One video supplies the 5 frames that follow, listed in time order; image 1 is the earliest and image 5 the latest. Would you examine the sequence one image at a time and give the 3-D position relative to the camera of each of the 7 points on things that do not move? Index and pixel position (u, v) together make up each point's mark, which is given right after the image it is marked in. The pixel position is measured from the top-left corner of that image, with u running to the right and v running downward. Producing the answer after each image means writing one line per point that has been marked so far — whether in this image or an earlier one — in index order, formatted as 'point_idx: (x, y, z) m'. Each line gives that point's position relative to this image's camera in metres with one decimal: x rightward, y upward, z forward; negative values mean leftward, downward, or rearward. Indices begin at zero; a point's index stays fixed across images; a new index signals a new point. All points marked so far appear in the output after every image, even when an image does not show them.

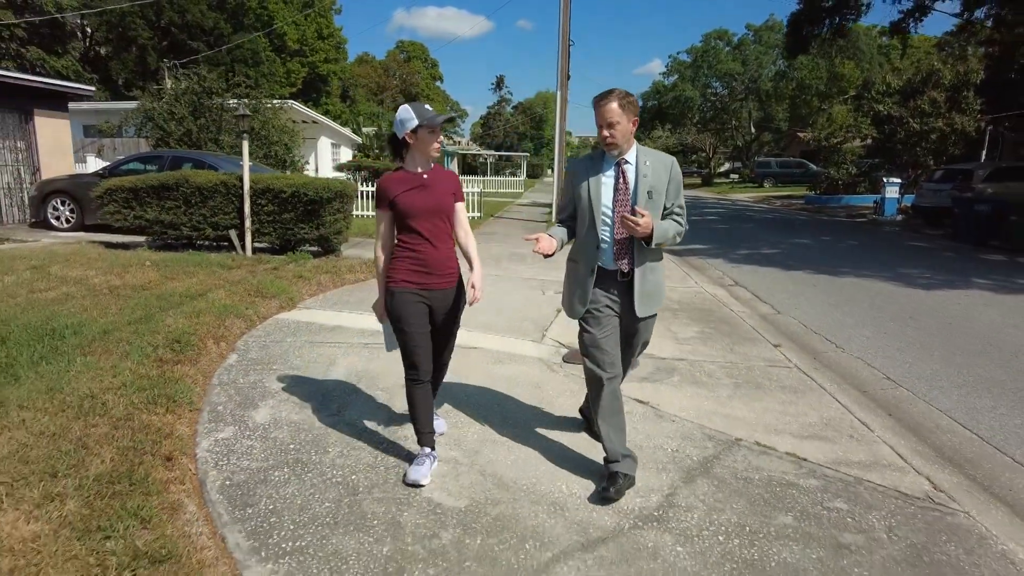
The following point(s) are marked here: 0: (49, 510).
0: (-1.7, -0.8, +2.5) m
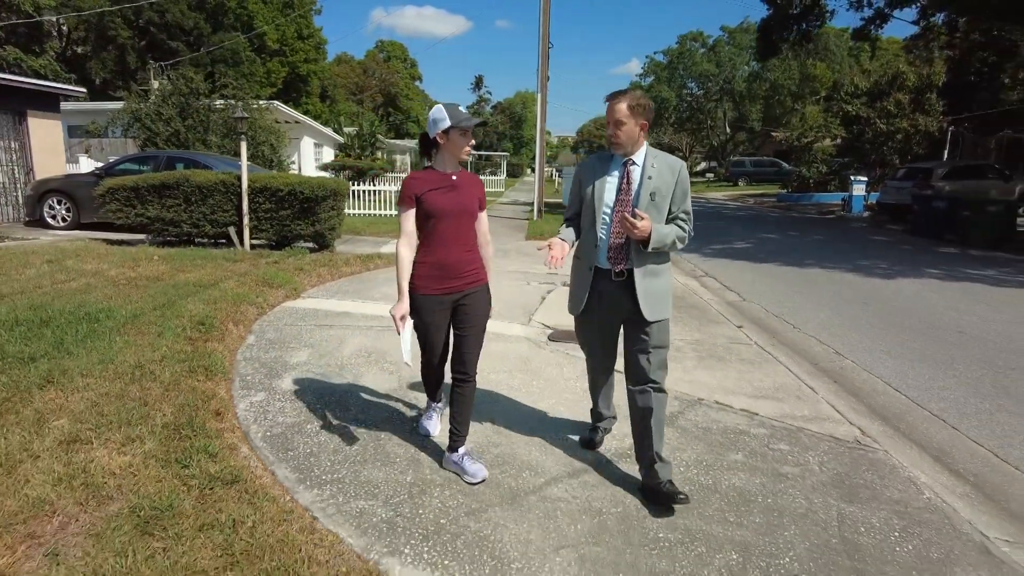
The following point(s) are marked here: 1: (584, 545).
0: (-1.7, -0.7, +3.0) m
1: (+0.3, -1.0, +2.7) m
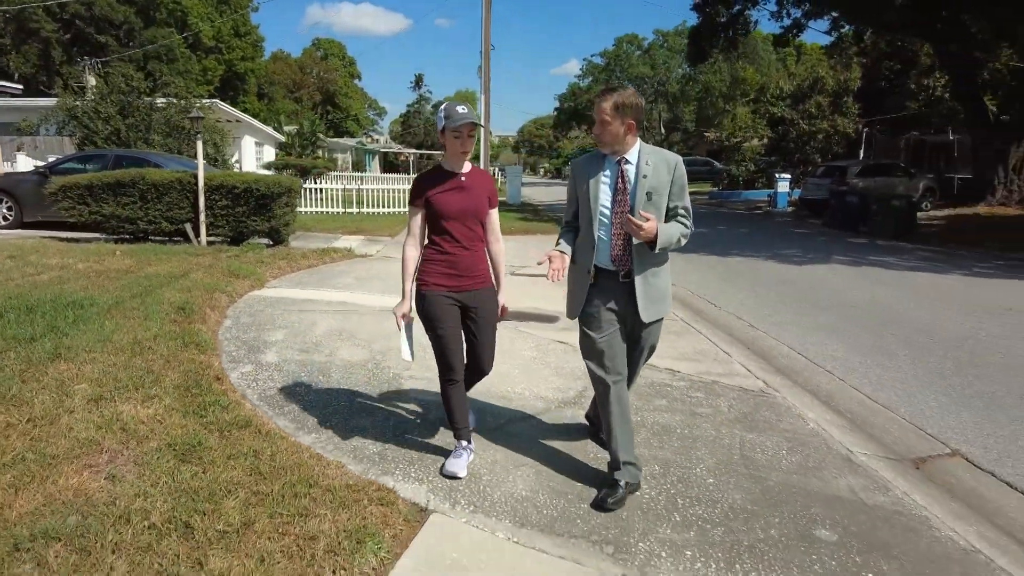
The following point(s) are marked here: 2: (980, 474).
0: (-1.9, -0.6, +3.5) m
1: (+0.1, -0.9, +3.4) m
2: (+2.6, -1.0, +3.6) m
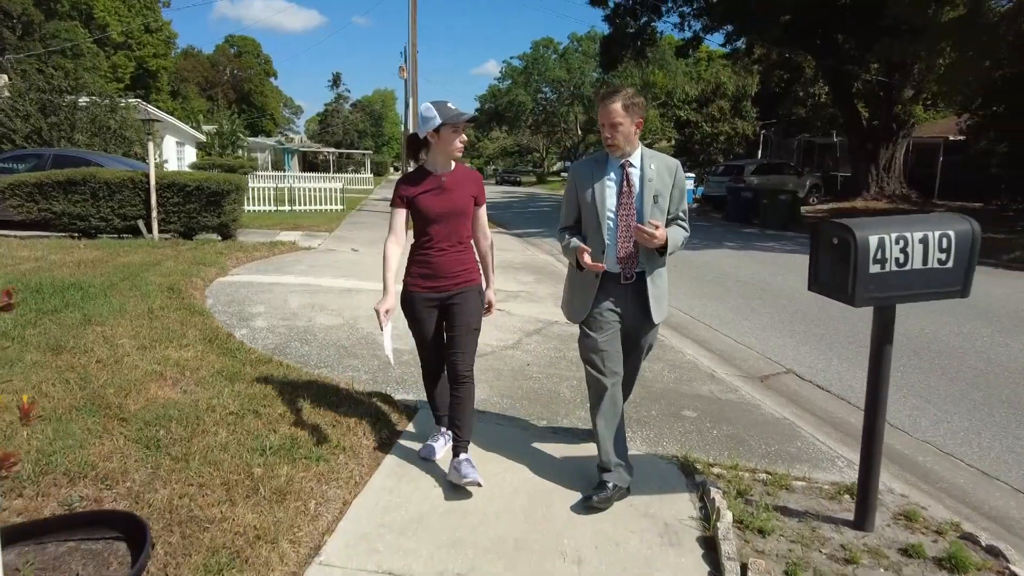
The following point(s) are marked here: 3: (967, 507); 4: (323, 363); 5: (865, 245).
0: (-2.2, -0.4, +4.5) m
1: (-0.1, -0.7, +4.6) m
2: (+2.2, -0.7, +5.1) m
3: (+2.2, -1.1, +3.2) m
4: (-1.4, -0.6, +4.8) m
5: (+1.3, +0.2, +2.4) m
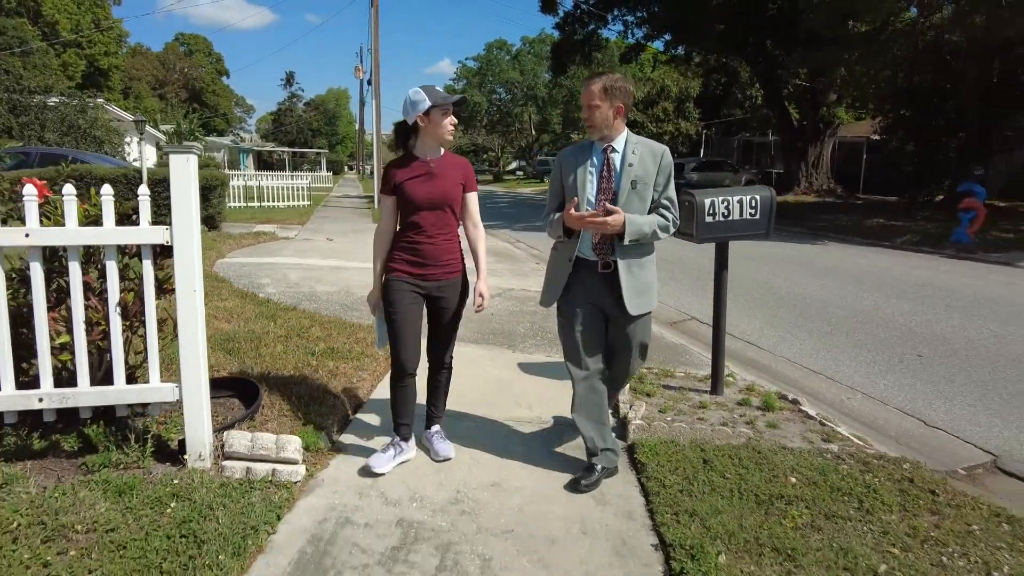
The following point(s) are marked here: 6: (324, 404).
0: (-2.5, -0.1, +5.8) m
1: (-0.4, -0.3, +6.0) m
2: (+1.9, -0.4, +6.7) m
3: (+2.0, -0.7, +4.8) m
4: (-1.7, -0.2, +6.1) m
5: (+1.1, +0.5, +3.9) m
6: (-1.1, -0.7, +3.7) m
